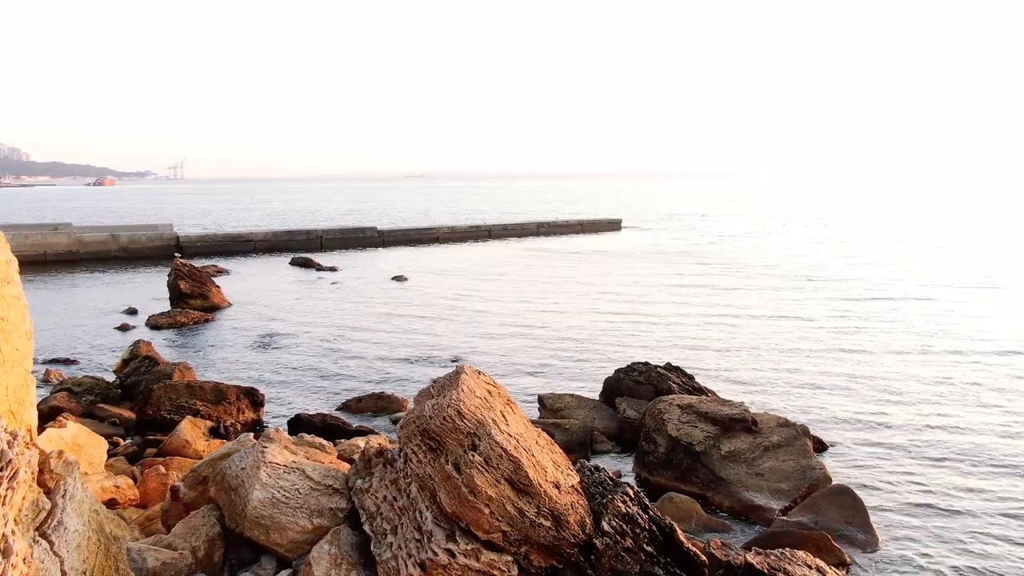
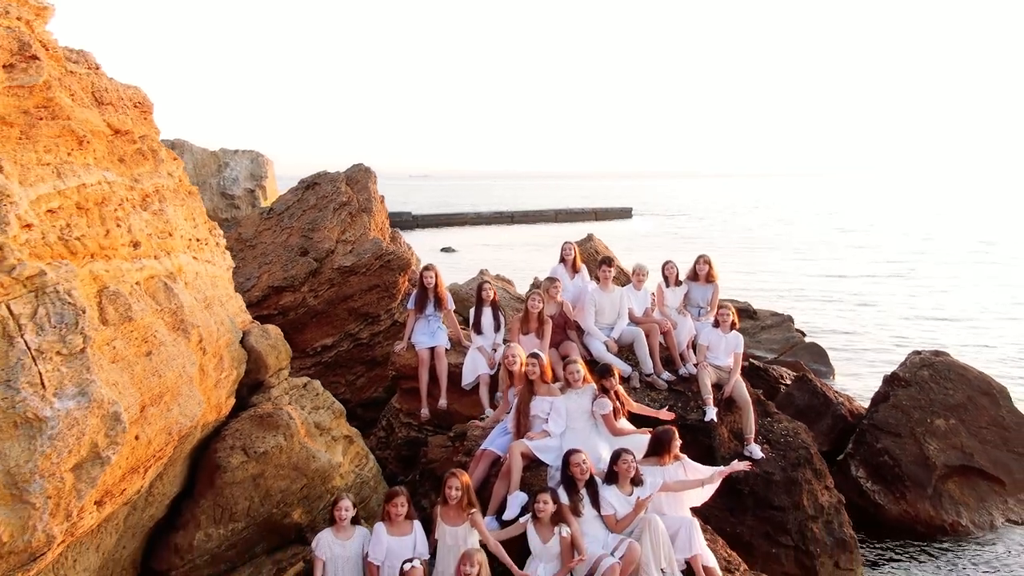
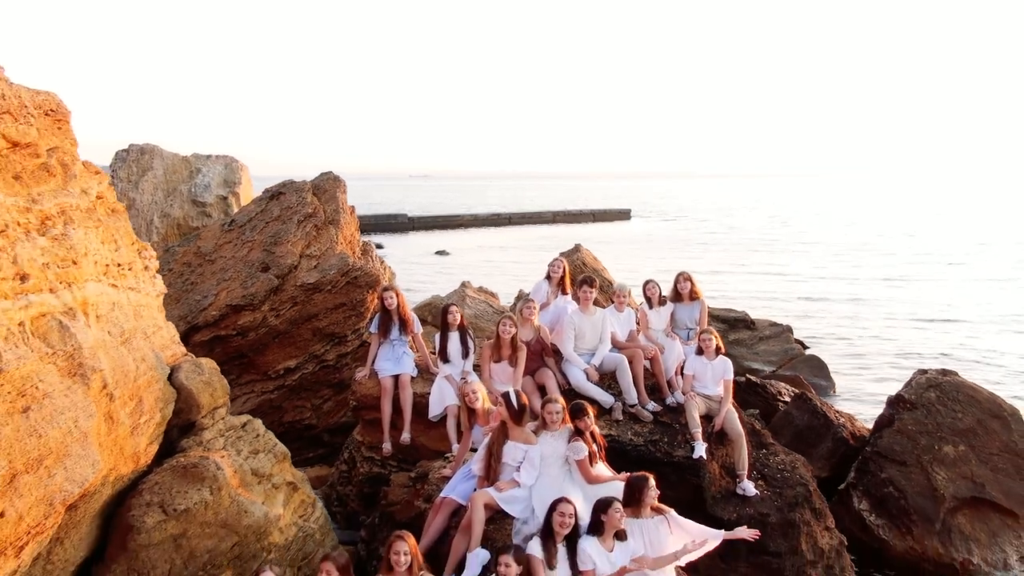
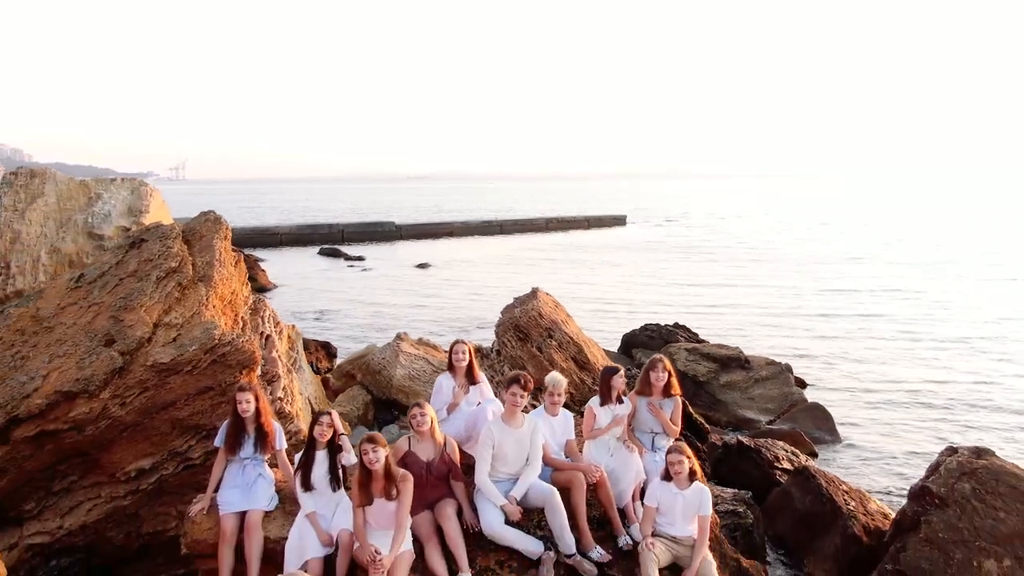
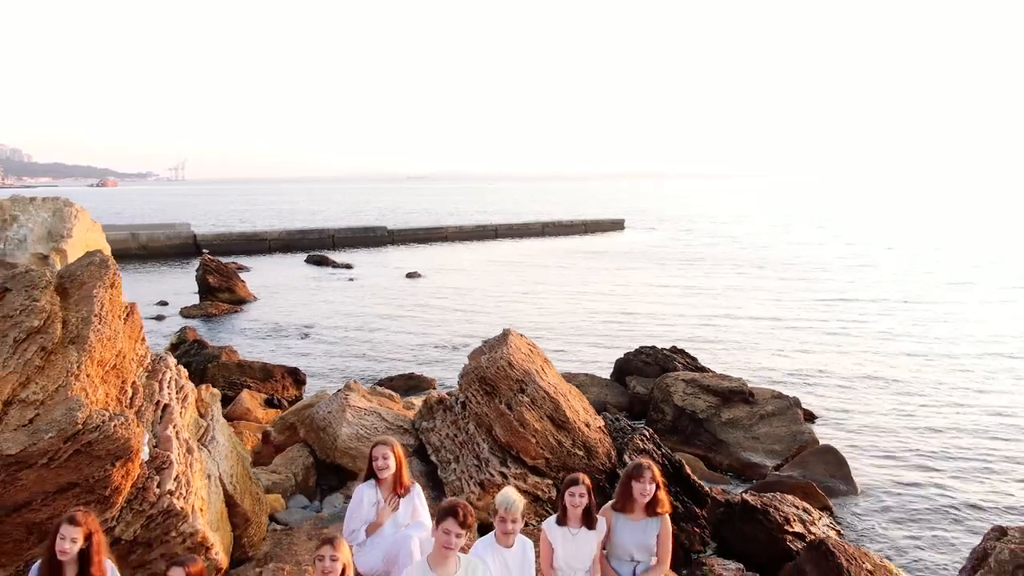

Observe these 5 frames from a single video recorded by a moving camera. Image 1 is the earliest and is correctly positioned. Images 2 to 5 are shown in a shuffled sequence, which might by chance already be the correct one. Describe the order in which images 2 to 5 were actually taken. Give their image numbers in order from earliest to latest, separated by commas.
5, 4, 3, 2
